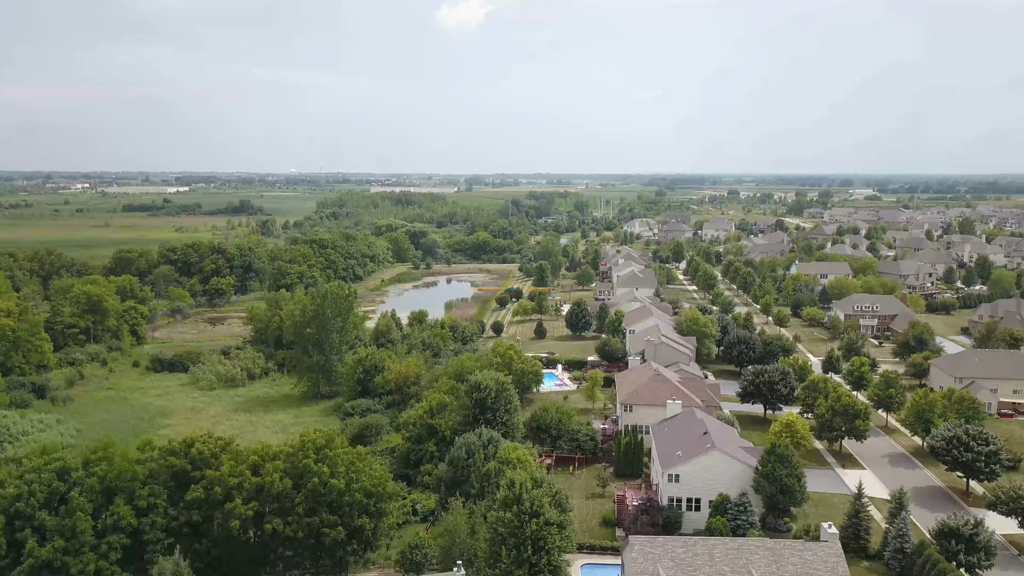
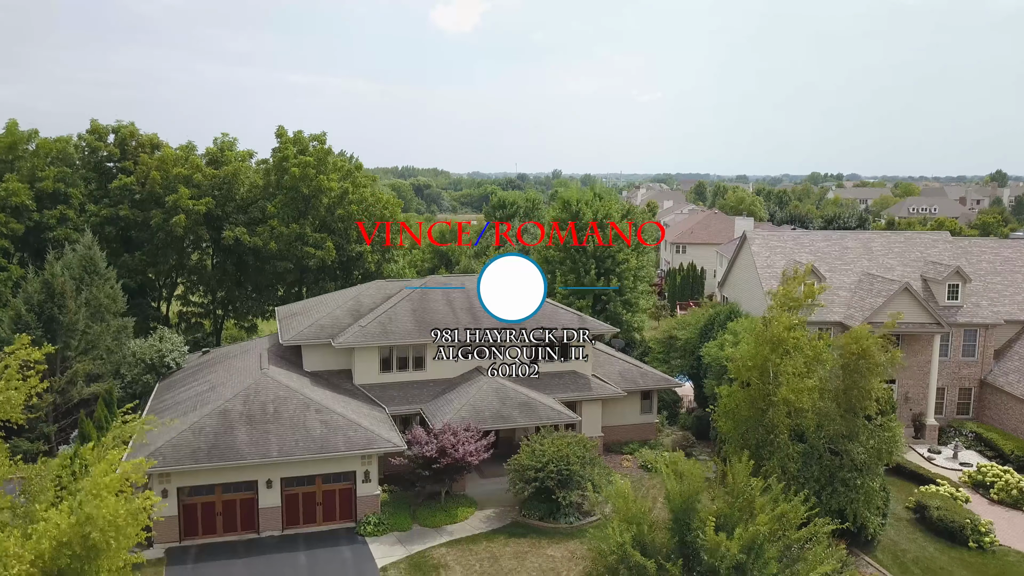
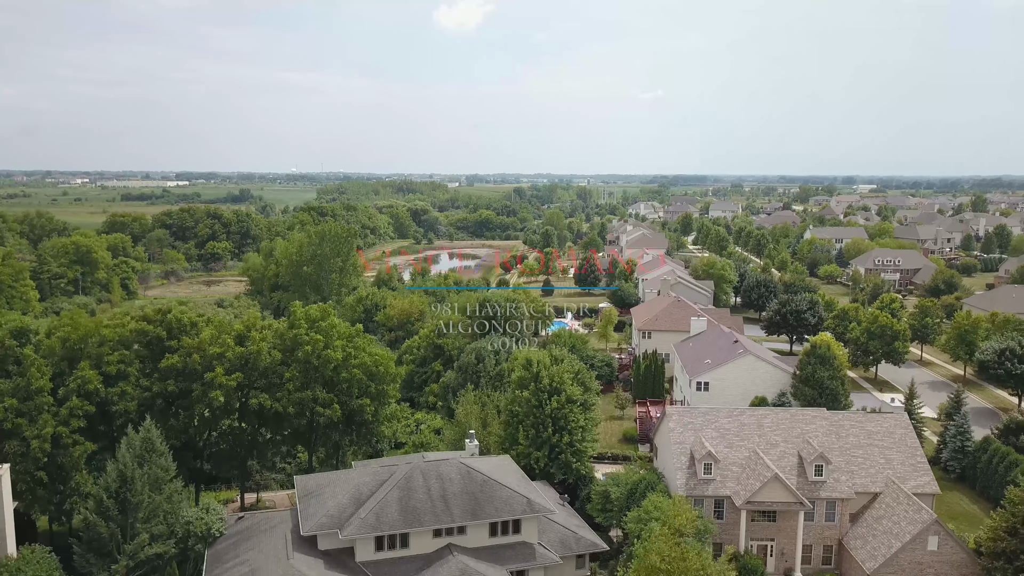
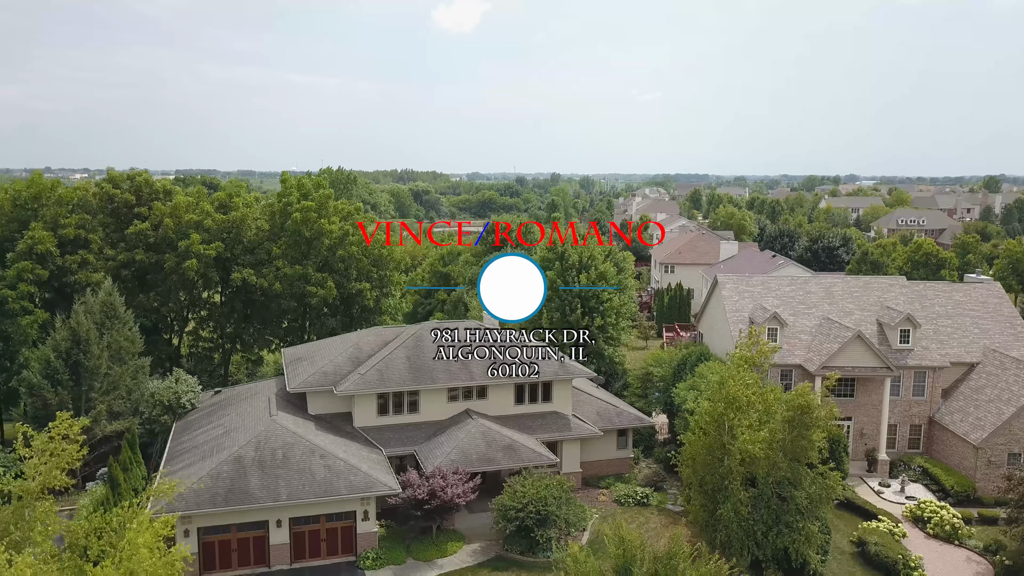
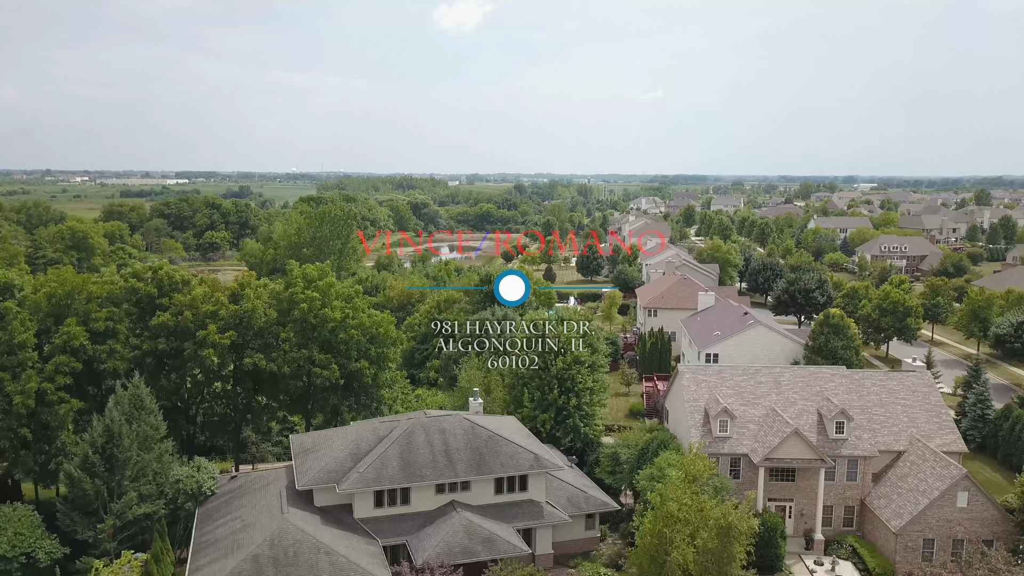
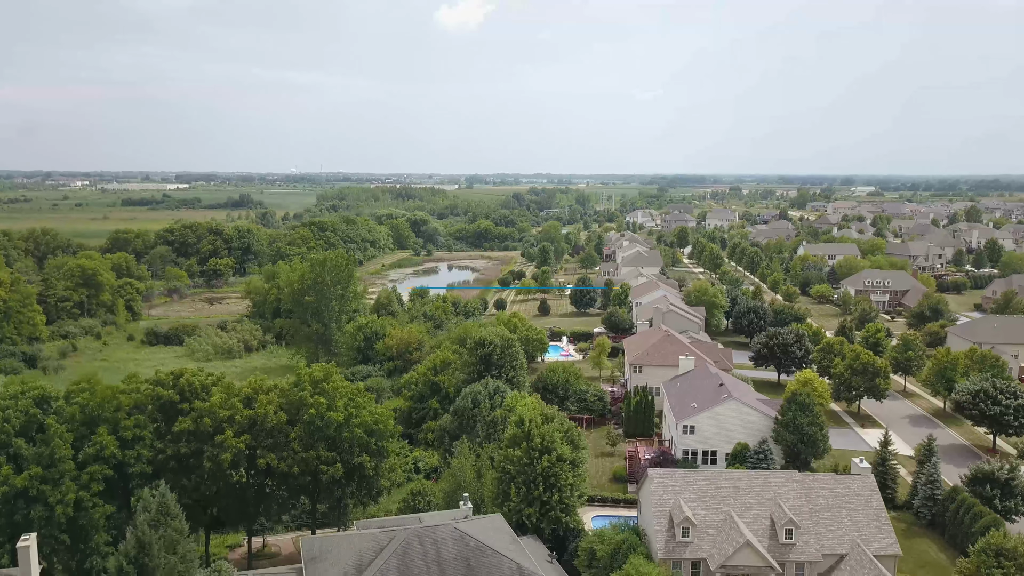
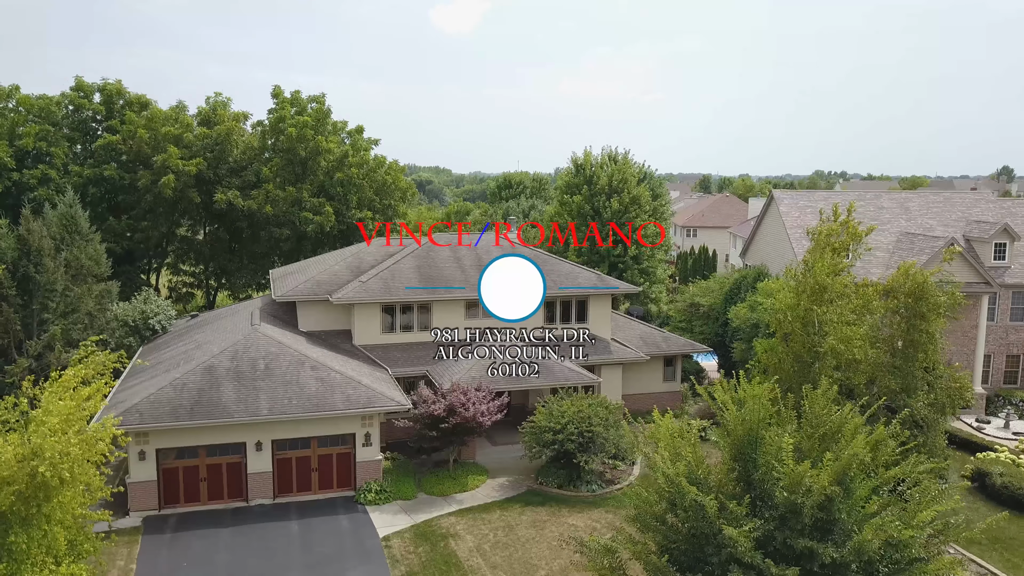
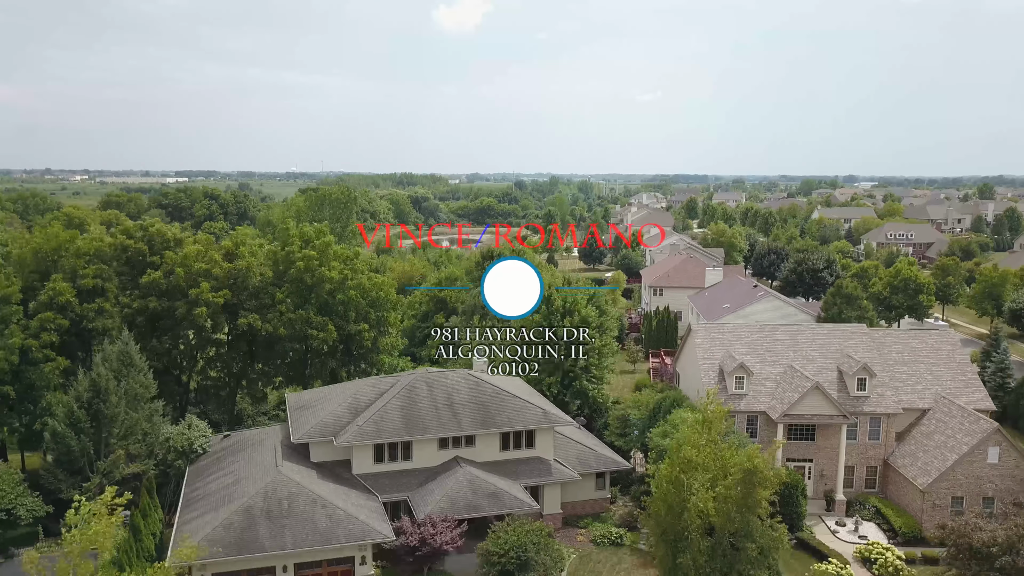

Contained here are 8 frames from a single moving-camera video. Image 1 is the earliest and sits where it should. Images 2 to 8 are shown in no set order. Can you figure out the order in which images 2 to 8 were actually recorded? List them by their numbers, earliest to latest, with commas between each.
6, 3, 5, 8, 4, 2, 7
